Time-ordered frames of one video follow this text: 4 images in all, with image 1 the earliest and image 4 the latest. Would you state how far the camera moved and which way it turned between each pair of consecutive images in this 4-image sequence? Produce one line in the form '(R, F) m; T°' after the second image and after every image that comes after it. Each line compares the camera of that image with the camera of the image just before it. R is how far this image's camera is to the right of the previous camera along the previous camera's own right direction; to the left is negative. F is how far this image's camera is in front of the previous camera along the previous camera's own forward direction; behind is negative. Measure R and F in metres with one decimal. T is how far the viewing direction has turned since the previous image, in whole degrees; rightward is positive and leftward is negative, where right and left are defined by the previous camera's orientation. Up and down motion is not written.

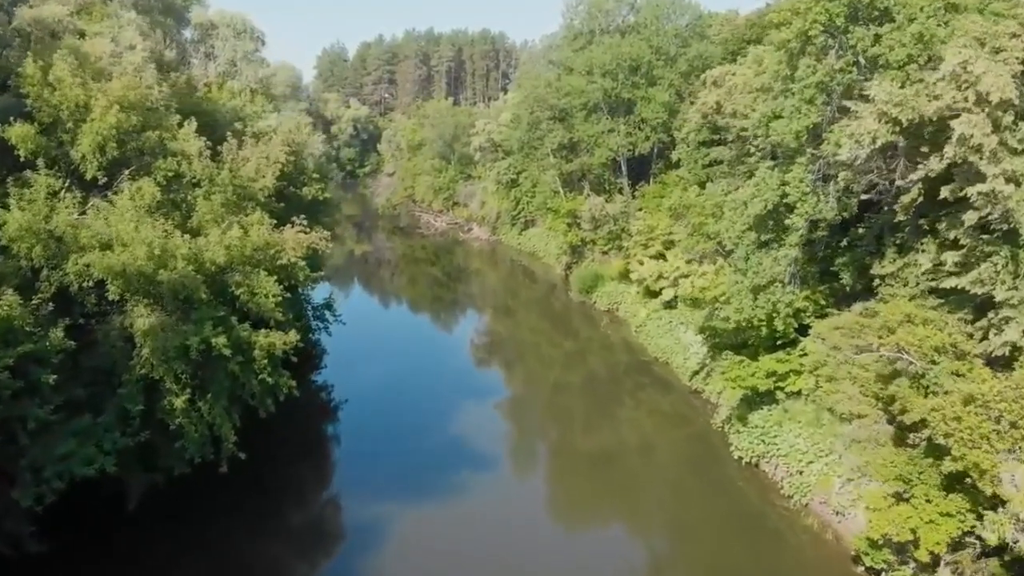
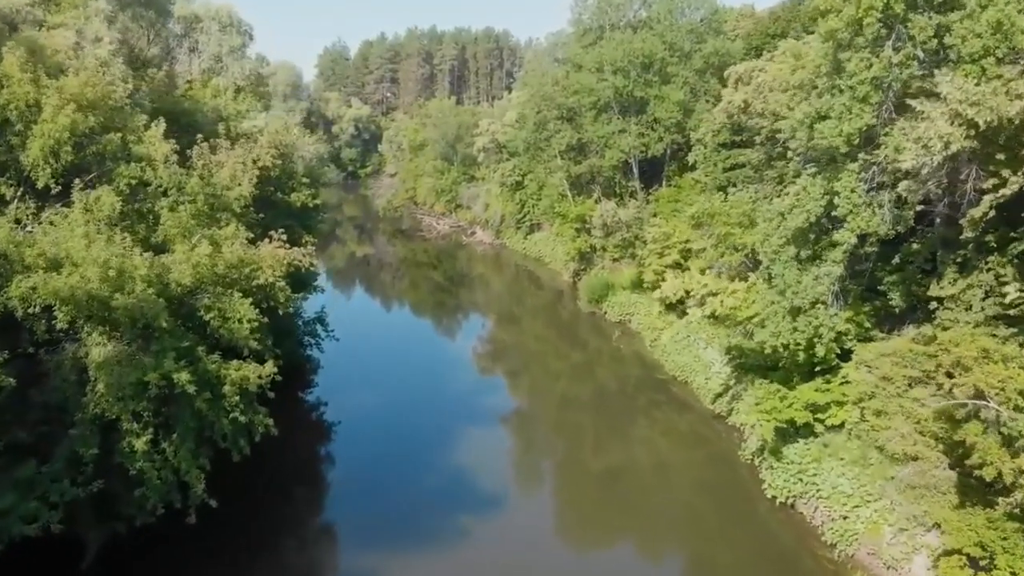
(-0.1, +2.2) m; 0°
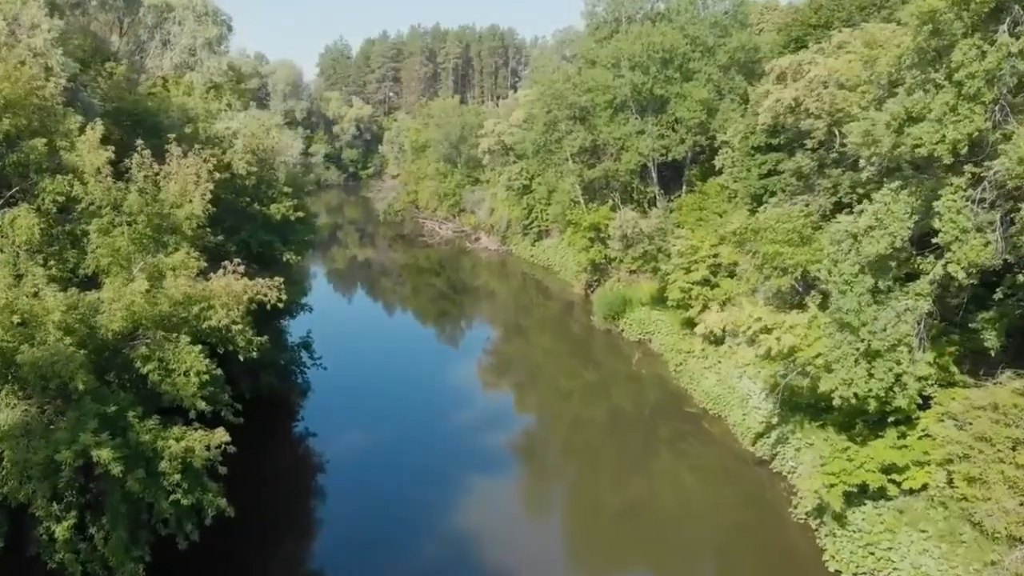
(-0.2, +3.1) m; 0°
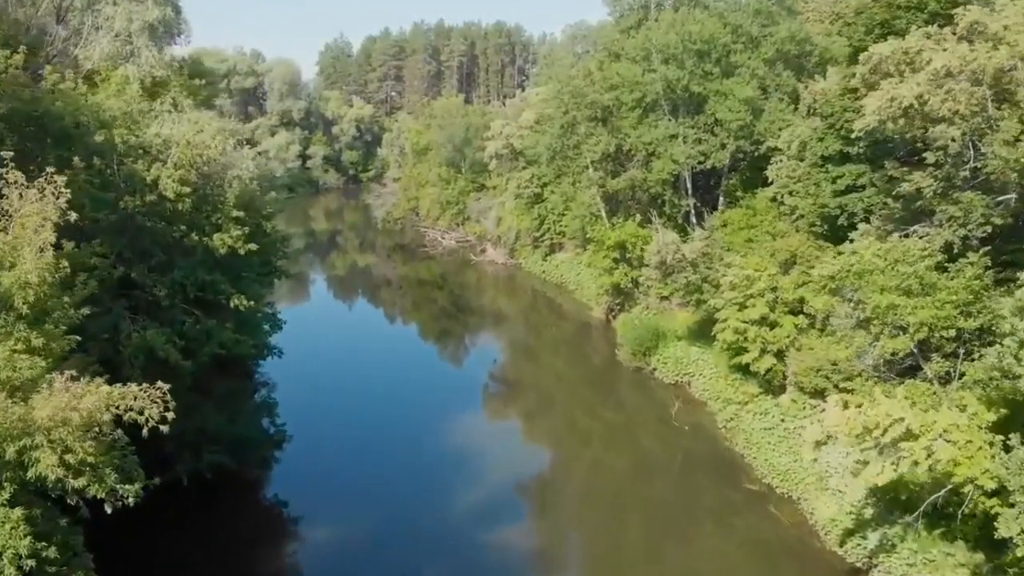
(-0.3, +4.9) m; 0°
